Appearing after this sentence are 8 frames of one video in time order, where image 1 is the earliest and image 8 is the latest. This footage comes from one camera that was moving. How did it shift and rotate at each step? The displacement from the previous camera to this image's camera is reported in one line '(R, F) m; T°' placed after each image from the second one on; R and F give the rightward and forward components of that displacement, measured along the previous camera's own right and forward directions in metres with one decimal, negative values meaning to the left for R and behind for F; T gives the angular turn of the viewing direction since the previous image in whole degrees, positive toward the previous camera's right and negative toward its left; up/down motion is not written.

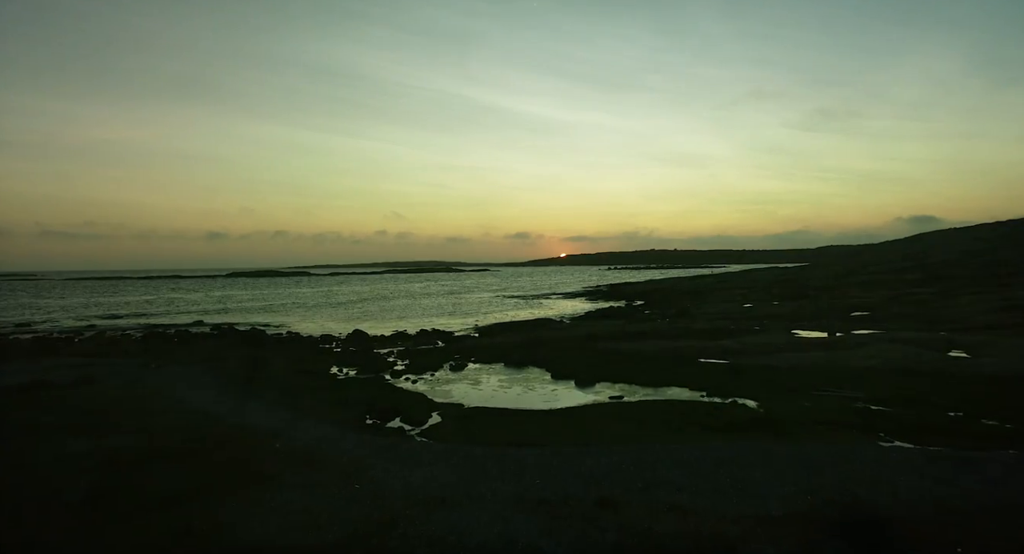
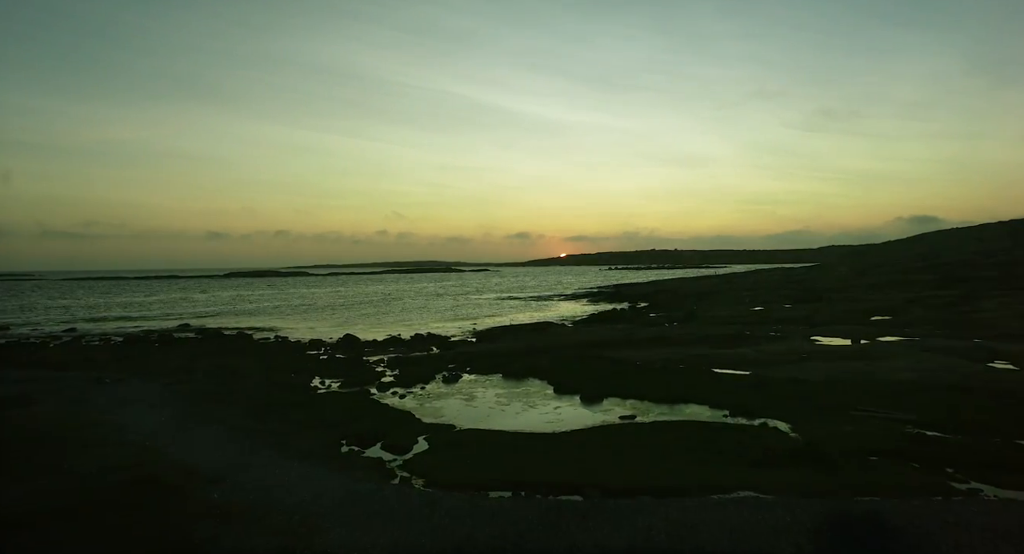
(+0.1, +2.6) m; 0°
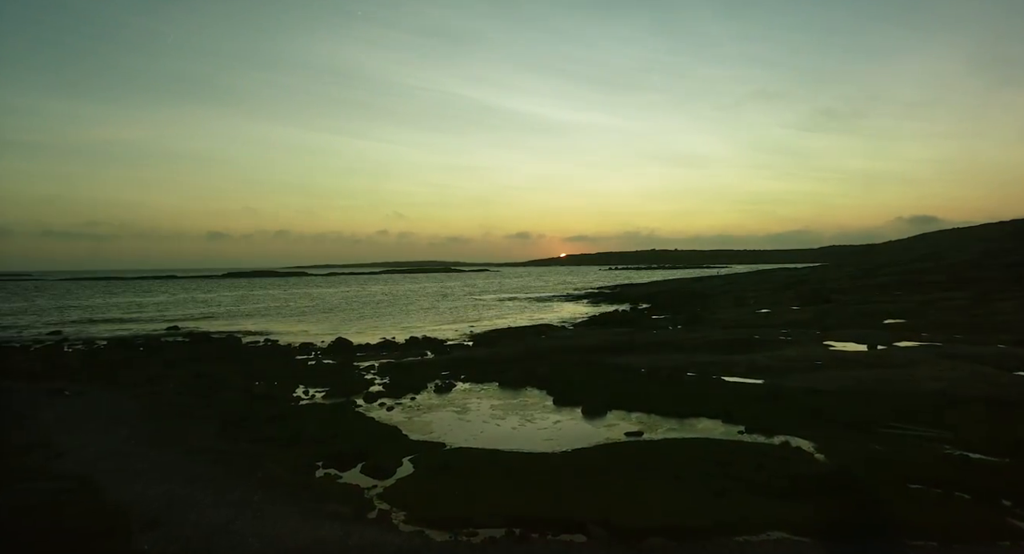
(+0.1, +1.7) m; 0°
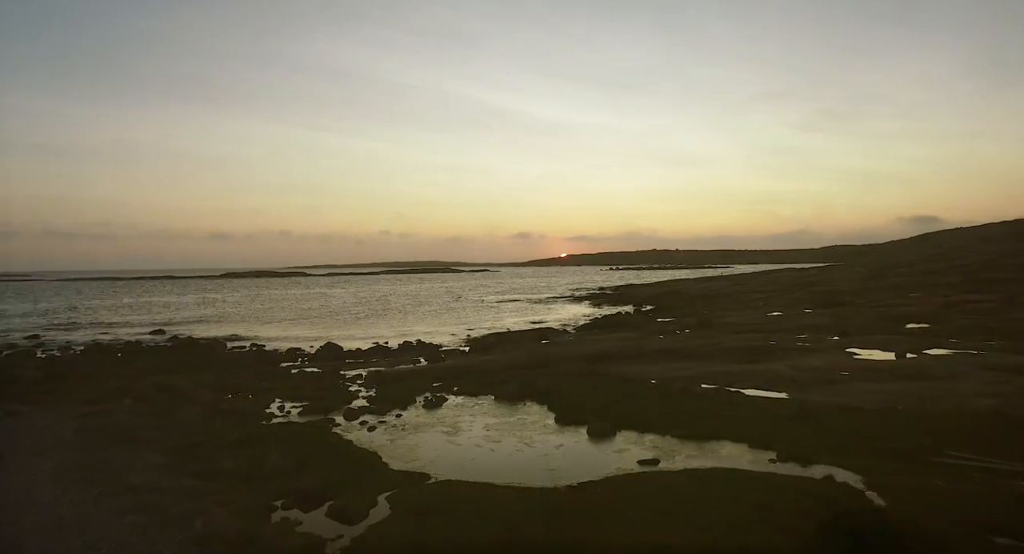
(+0.1, +2.4) m; 0°
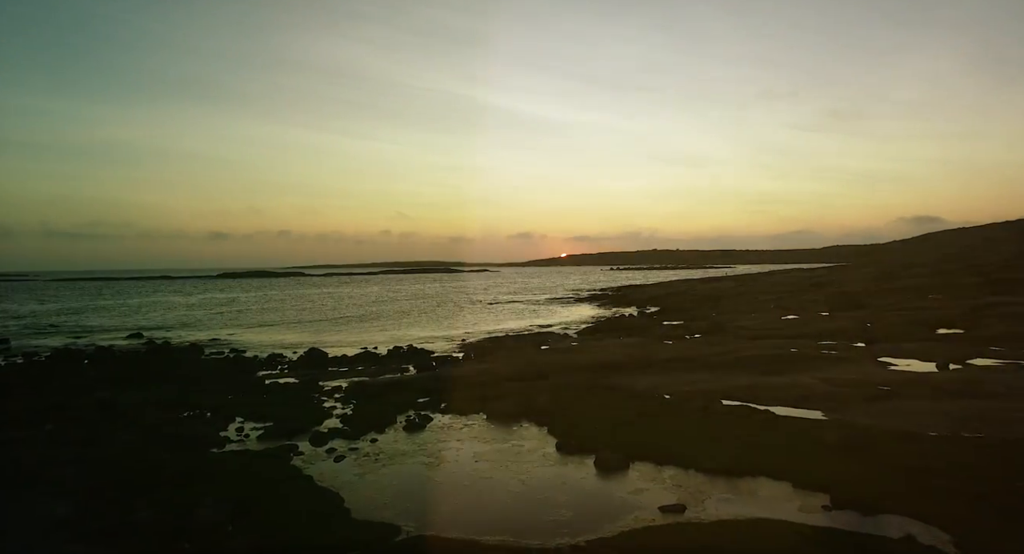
(+0.2, +3.1) m; 0°
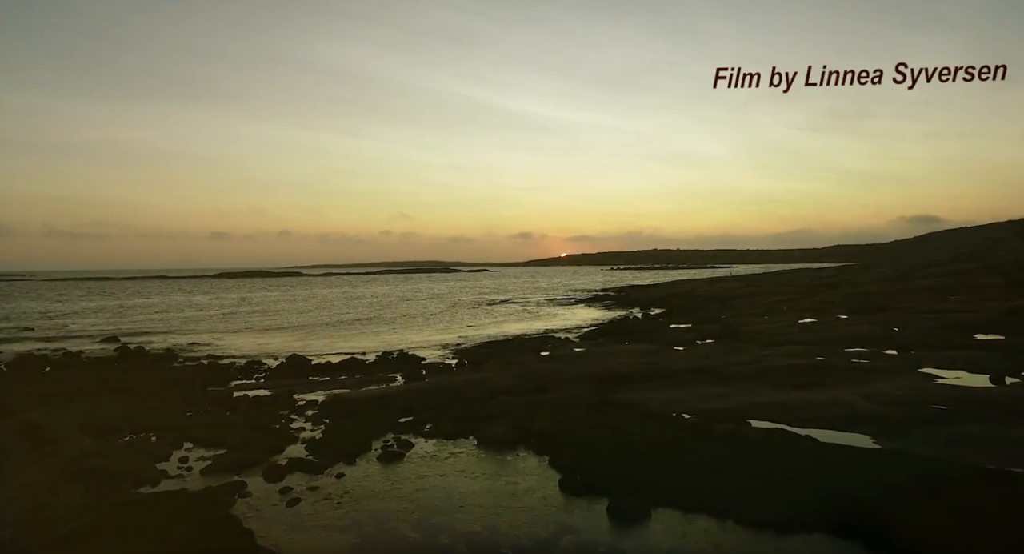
(+0.1, +3.1) m; 0°
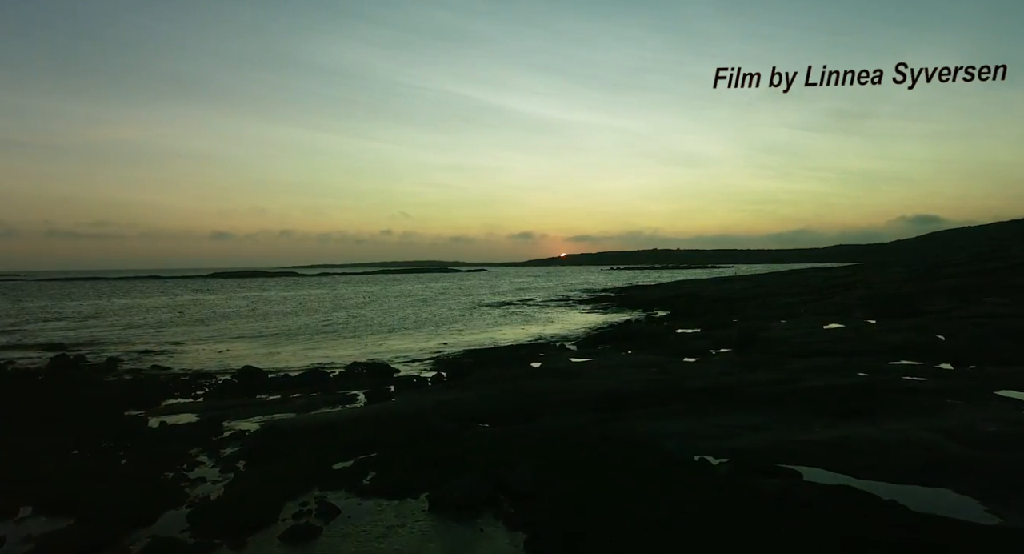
(+0.7, +5.0) m; 0°
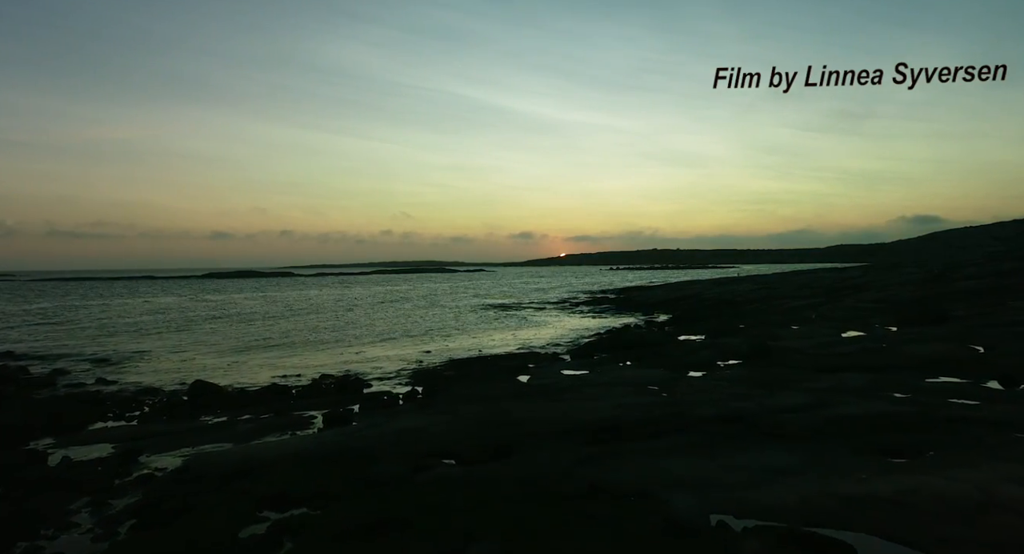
(+0.8, +3.6) m; 0°
